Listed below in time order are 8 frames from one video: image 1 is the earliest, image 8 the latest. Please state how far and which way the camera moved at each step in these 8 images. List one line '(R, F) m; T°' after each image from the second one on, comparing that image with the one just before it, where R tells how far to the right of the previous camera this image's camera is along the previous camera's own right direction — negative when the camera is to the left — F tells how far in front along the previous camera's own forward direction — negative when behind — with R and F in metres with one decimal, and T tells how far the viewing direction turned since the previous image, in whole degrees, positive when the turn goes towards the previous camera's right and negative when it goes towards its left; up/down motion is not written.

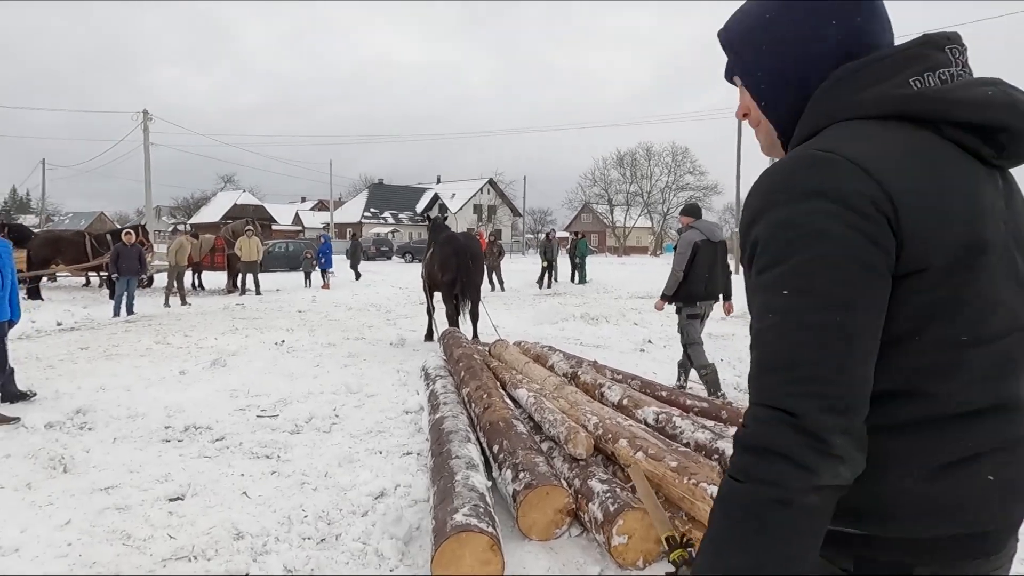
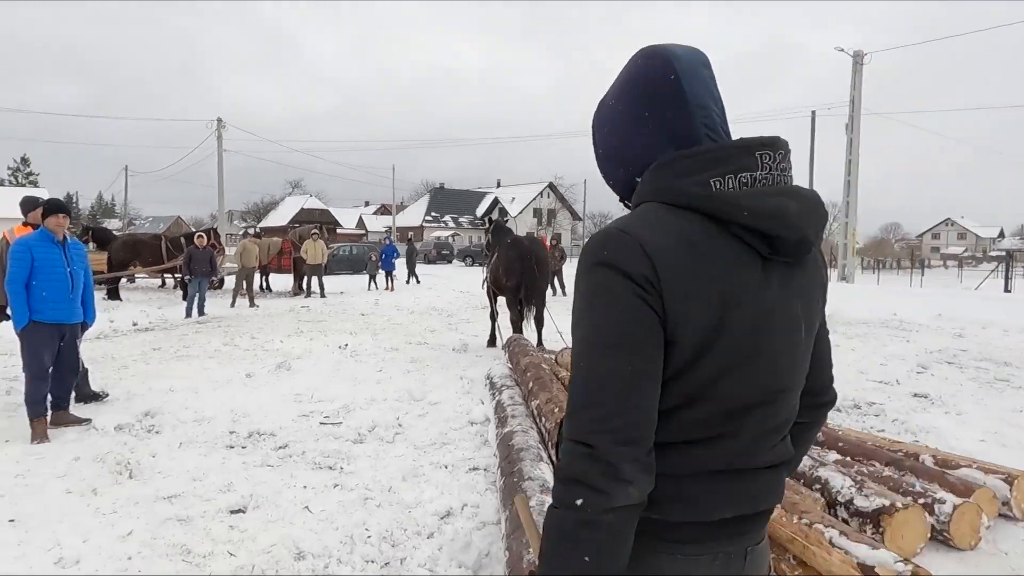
(-0.1, +0.2) m; -5°
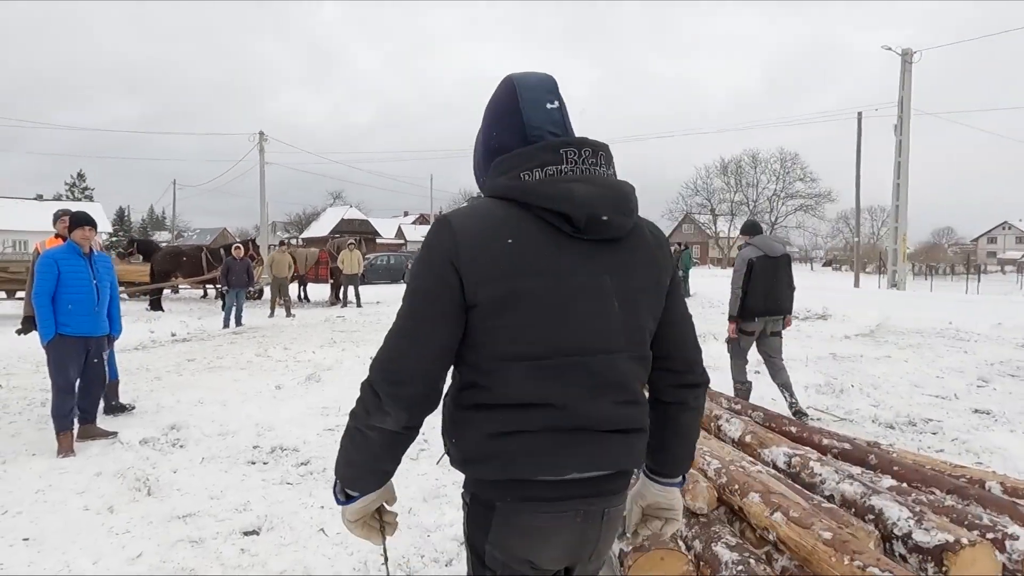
(+0.1, +0.2) m; -3°
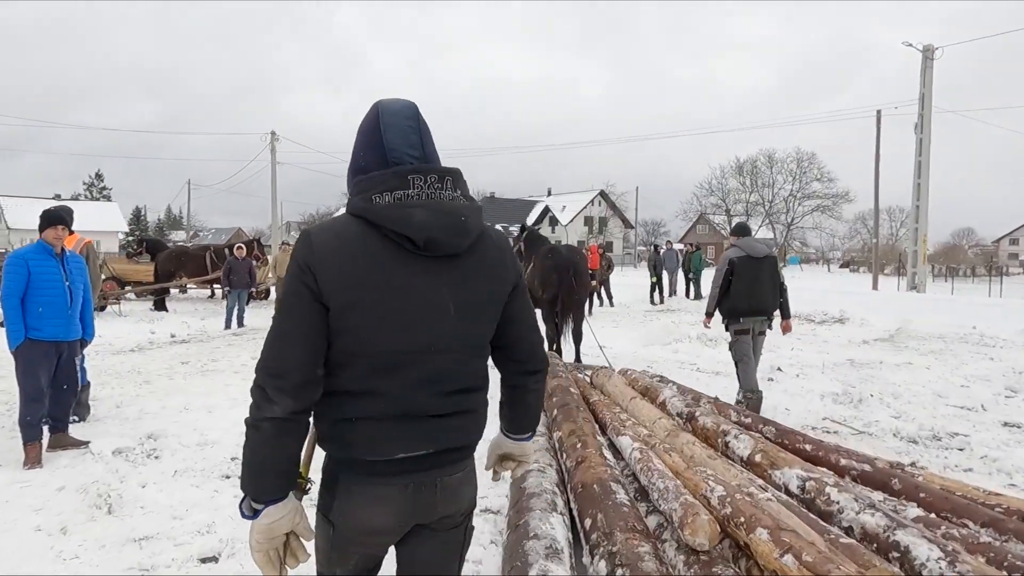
(+0.1, +0.3) m; -1°
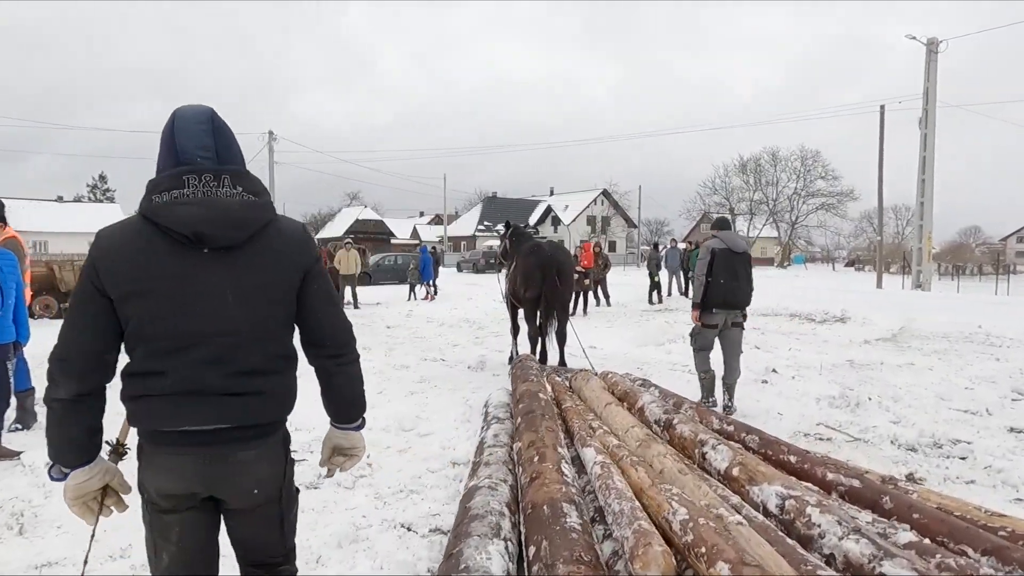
(+0.3, +0.3) m; 0°
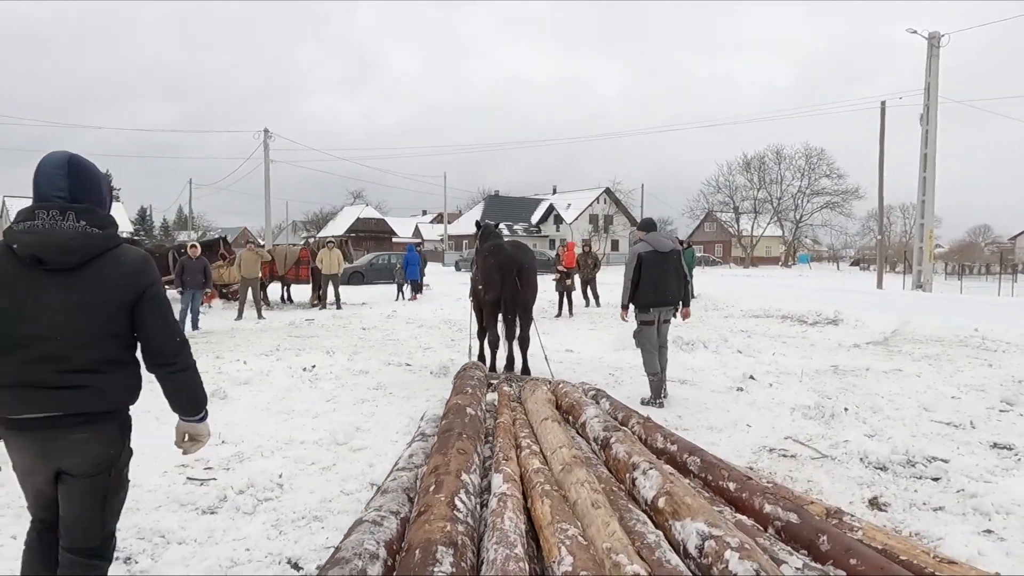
(+0.5, +0.4) m; -1°
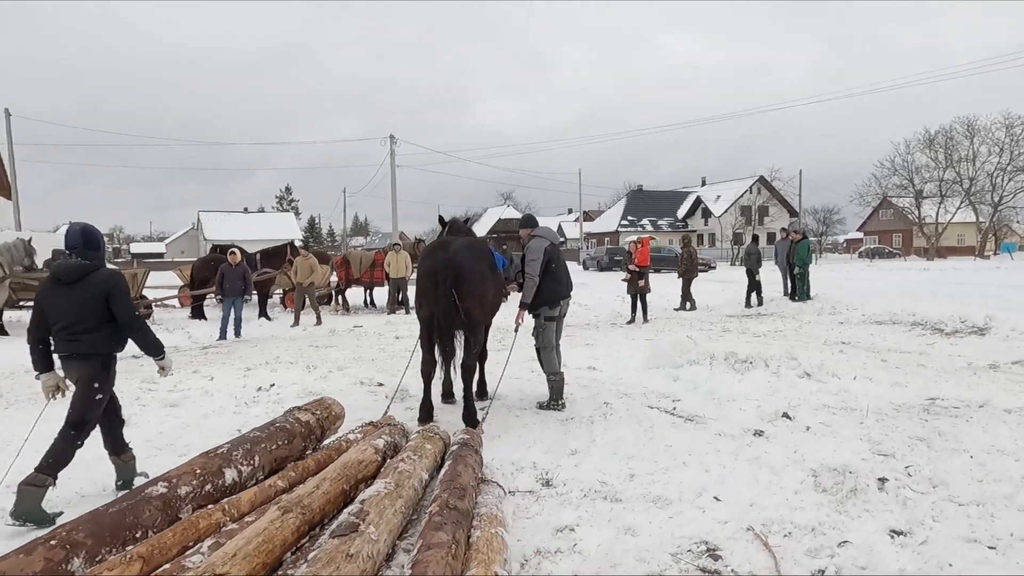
(+1.7, +1.6) m; -14°
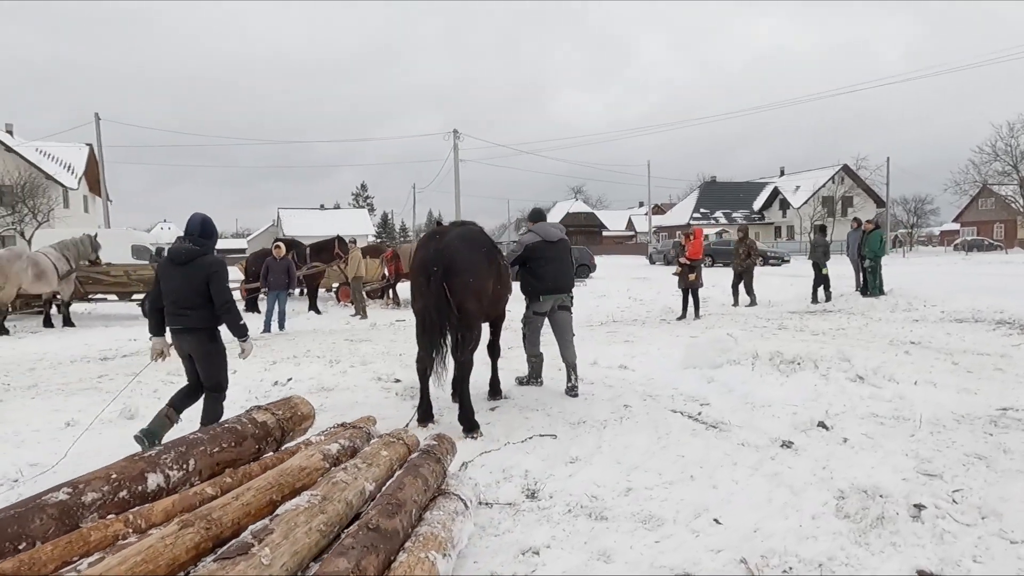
(+0.5, +0.4) m; -6°
